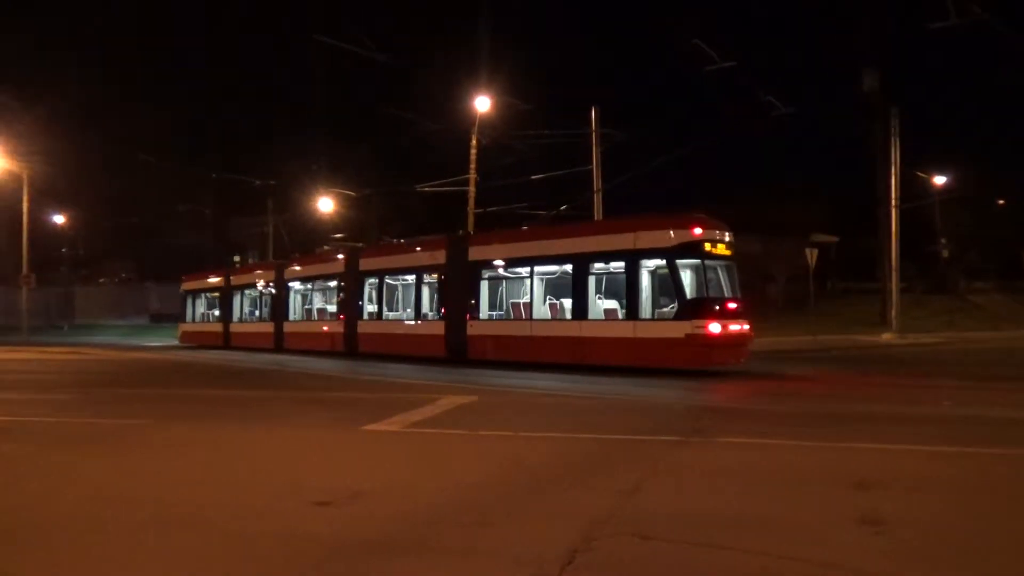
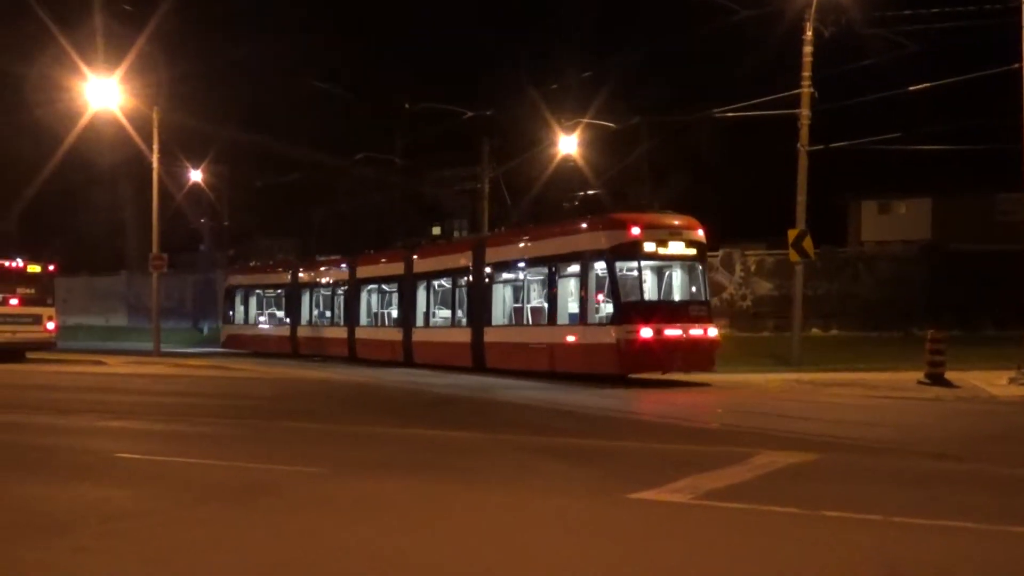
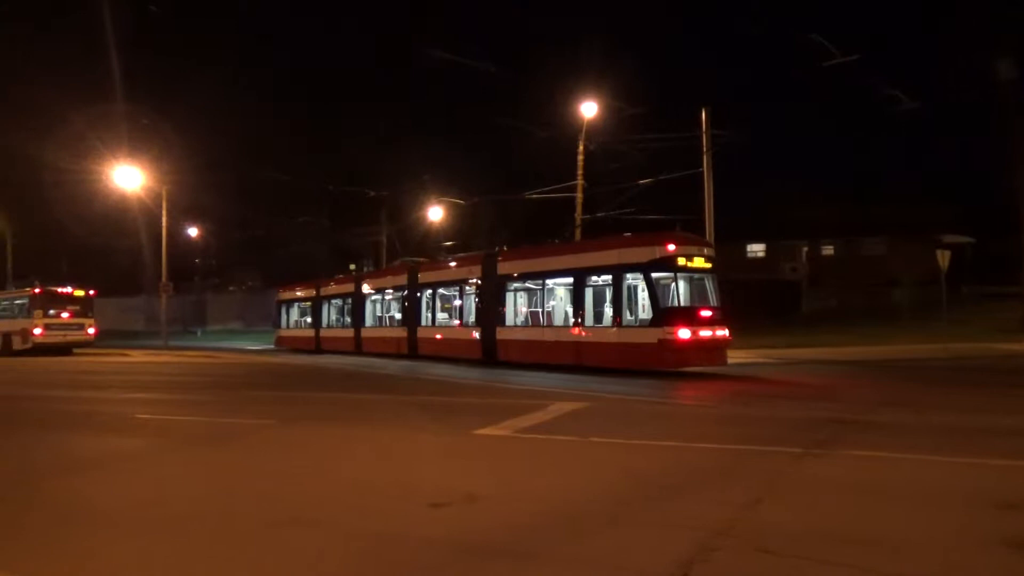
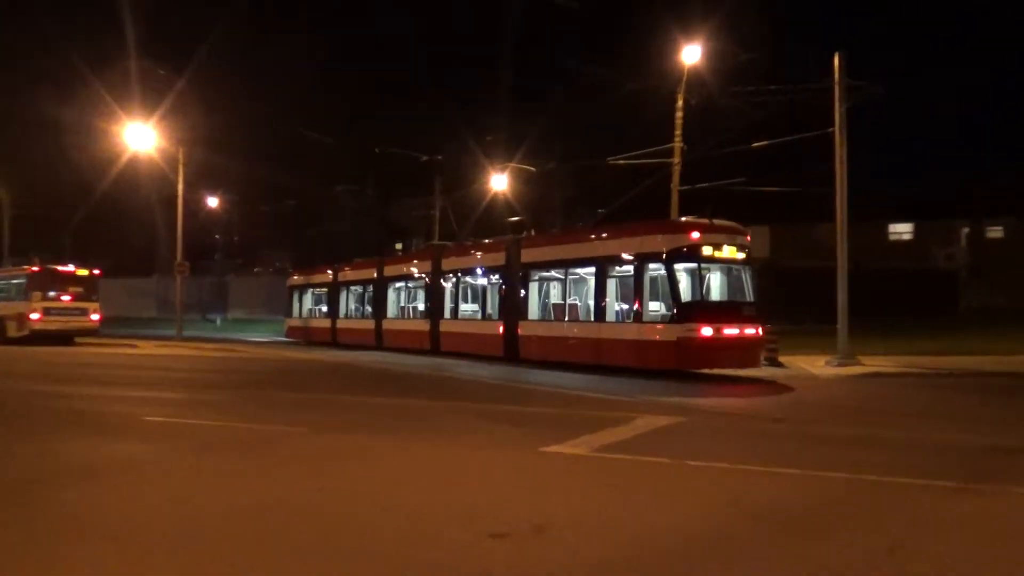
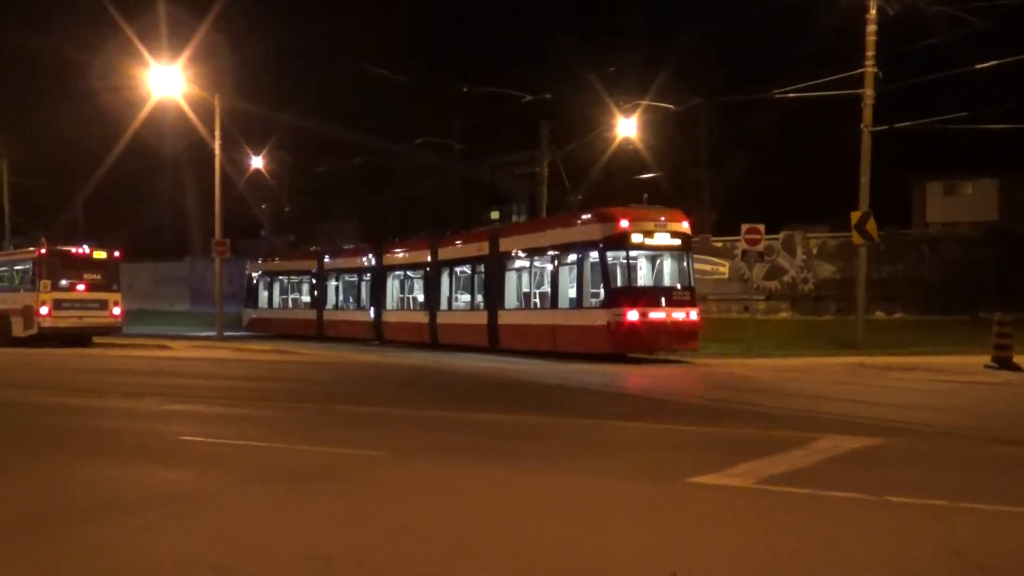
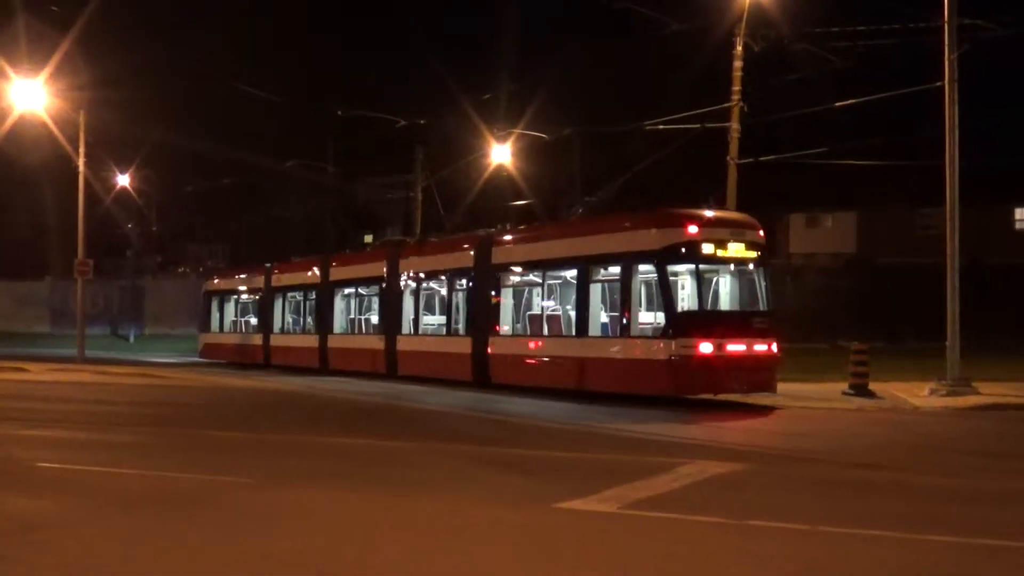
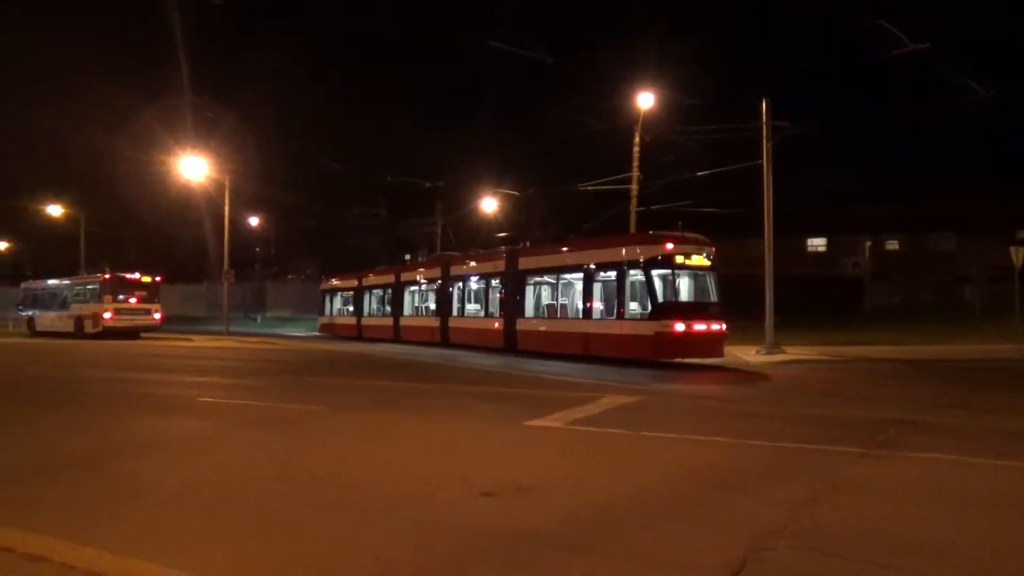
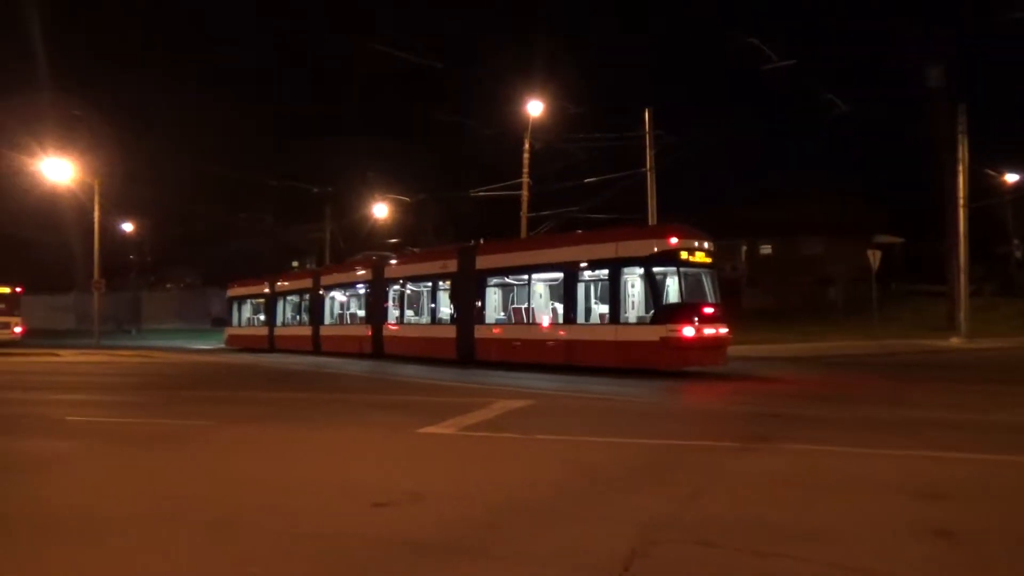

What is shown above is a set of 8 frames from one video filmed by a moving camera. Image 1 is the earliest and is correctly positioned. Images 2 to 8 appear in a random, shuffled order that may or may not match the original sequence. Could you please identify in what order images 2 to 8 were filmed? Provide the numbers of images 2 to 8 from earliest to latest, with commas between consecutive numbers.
8, 3, 7, 4, 6, 2, 5
